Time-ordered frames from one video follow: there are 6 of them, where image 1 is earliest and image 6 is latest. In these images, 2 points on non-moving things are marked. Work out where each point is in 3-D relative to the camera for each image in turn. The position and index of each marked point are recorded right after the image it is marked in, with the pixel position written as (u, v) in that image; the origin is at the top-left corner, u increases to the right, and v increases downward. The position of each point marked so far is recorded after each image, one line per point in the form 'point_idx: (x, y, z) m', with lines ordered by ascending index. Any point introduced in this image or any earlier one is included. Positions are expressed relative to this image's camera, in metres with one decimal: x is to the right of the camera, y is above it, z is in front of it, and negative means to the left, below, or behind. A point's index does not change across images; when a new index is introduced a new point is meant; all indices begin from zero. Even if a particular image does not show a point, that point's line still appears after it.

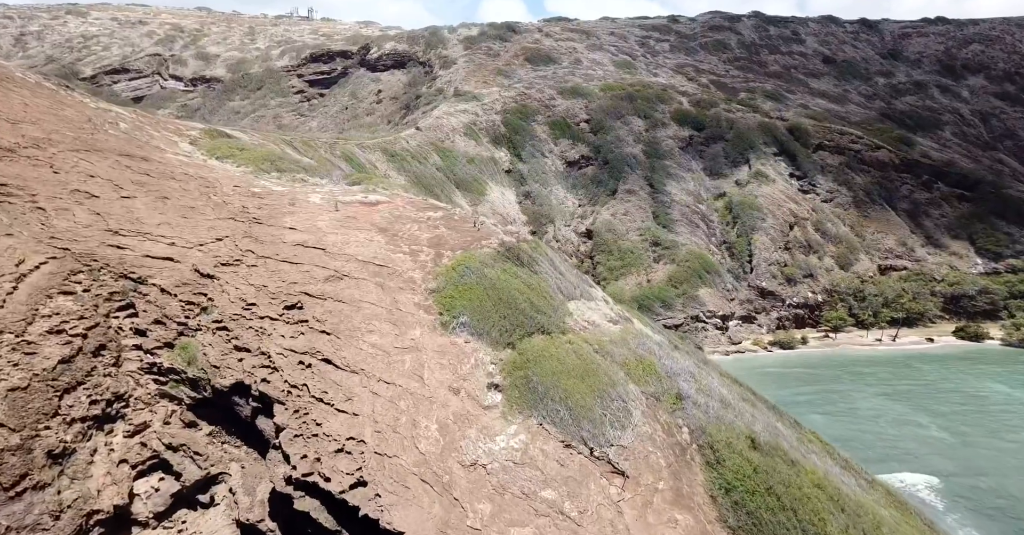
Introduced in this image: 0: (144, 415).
0: (-5.8, -2.3, +8.5) m
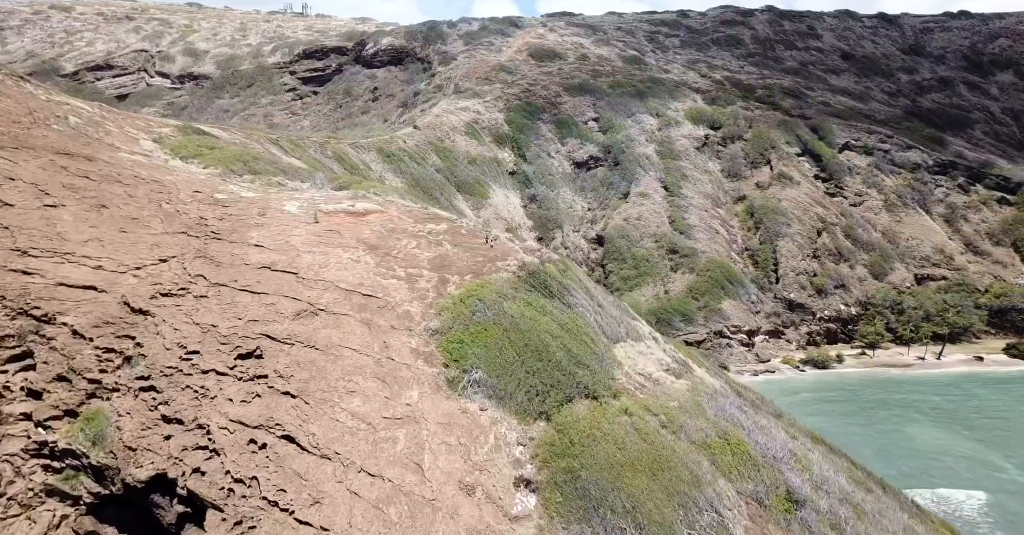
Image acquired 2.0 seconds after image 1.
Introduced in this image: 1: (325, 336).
0: (-5.3, -2.8, +5.8) m
1: (-2.9, -1.1, +8.4) m
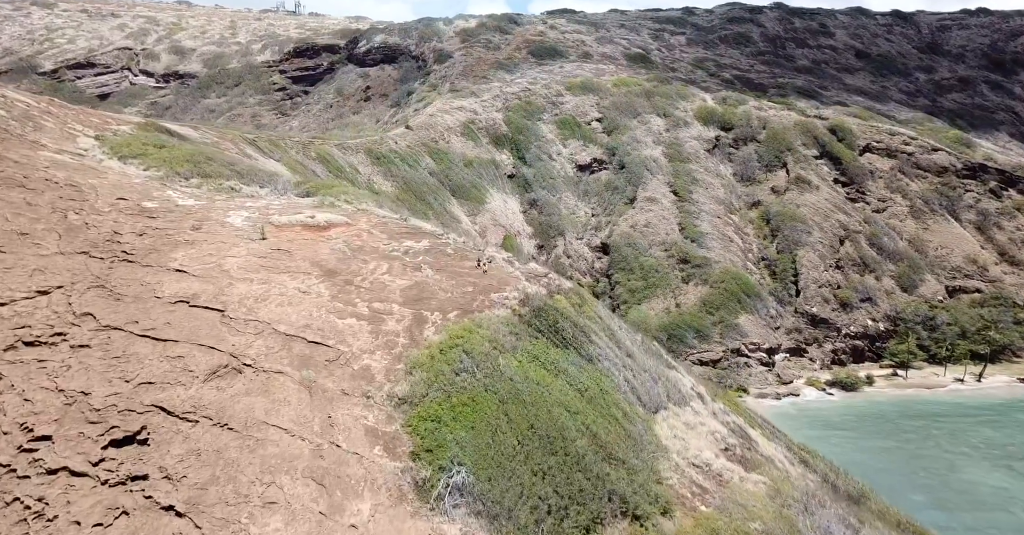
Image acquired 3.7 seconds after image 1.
0: (-5.3, -3.3, +3.3) m
1: (-2.9, -1.5, +5.9) m
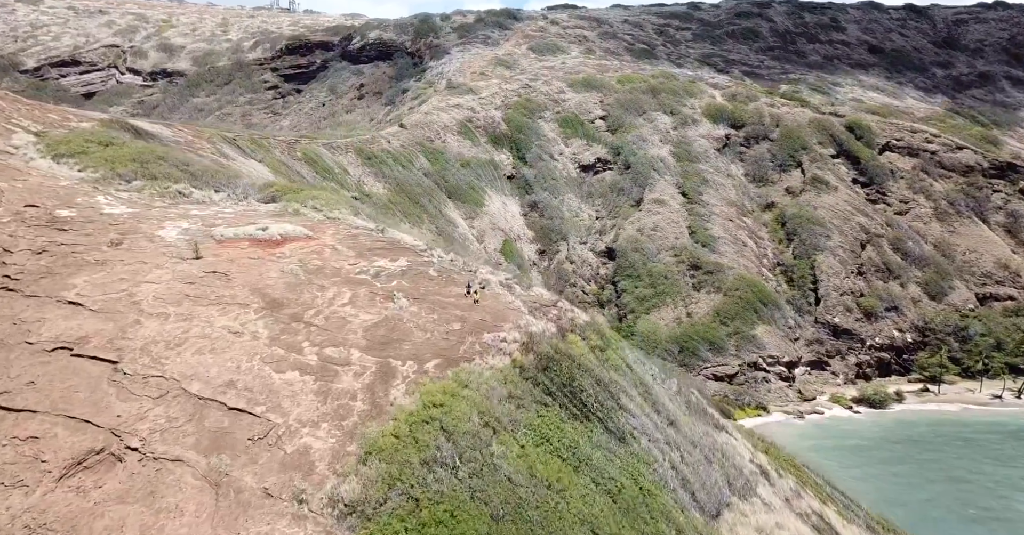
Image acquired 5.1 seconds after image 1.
0: (-5.3, -3.6, +1.4) m
1: (-2.9, -1.9, +4.0) m
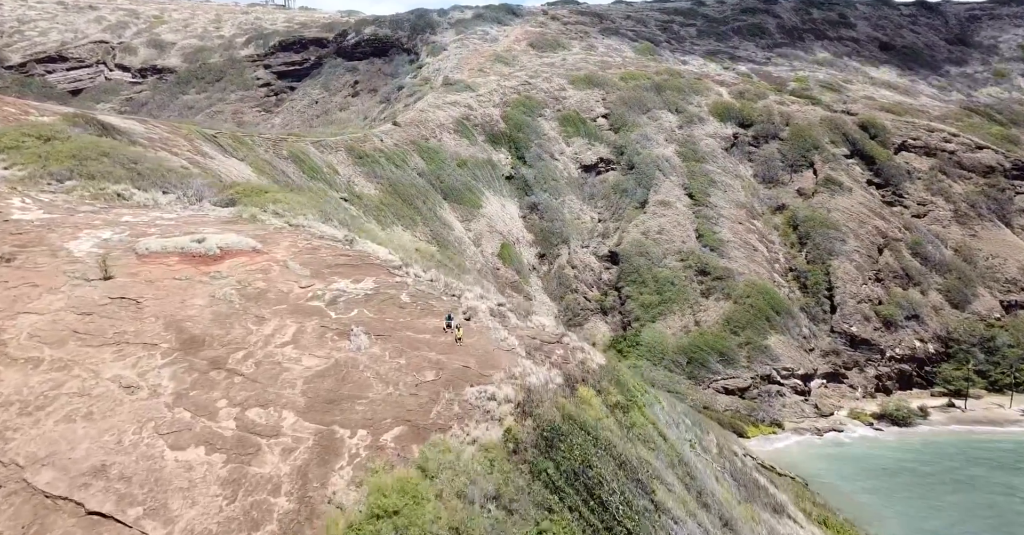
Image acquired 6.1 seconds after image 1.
0: (-5.4, -3.8, -0.1) m
1: (-3.0, -2.1, +2.5) m
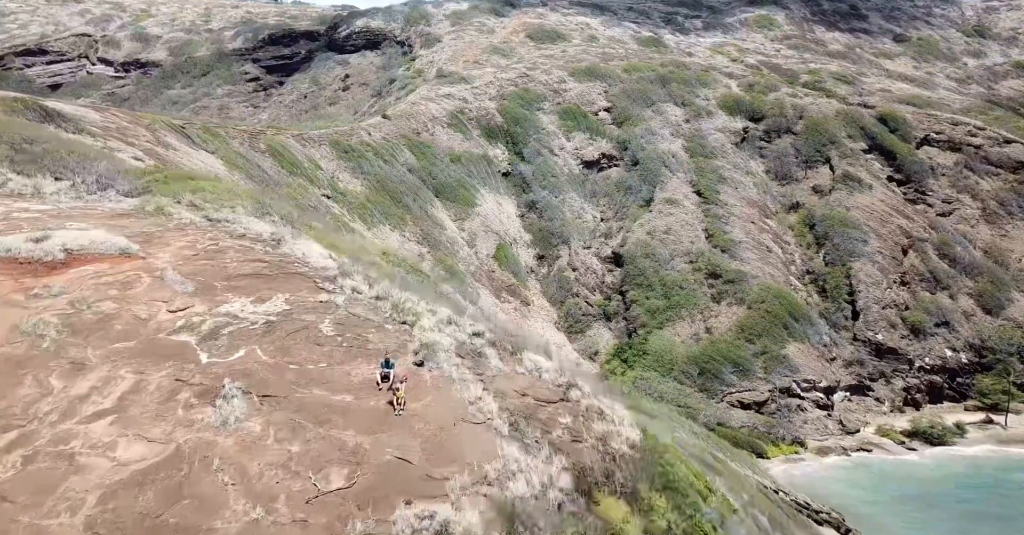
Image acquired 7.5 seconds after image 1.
0: (-5.5, -3.9, -2.2) m
1: (-3.1, -2.2, +0.4) m
